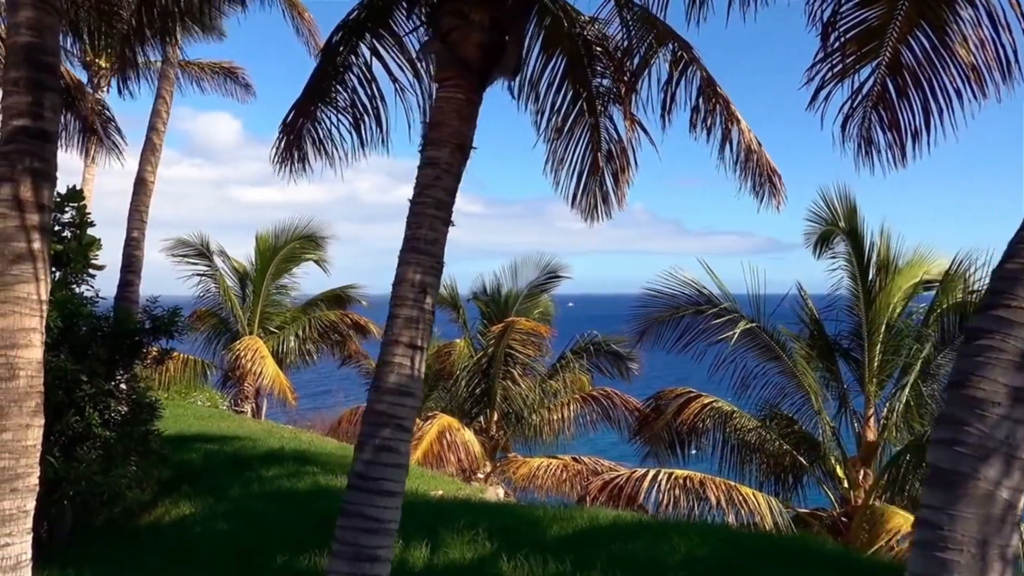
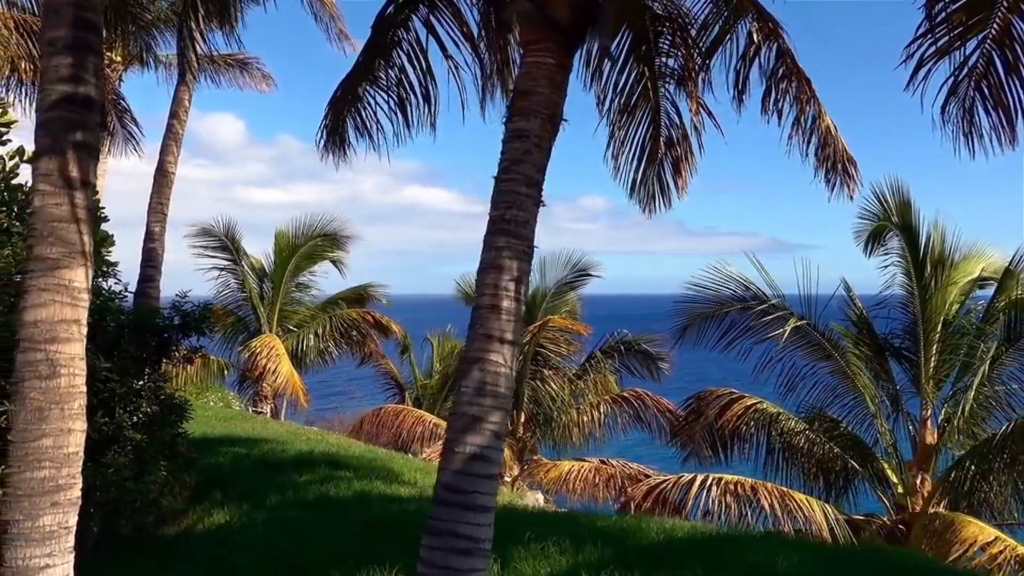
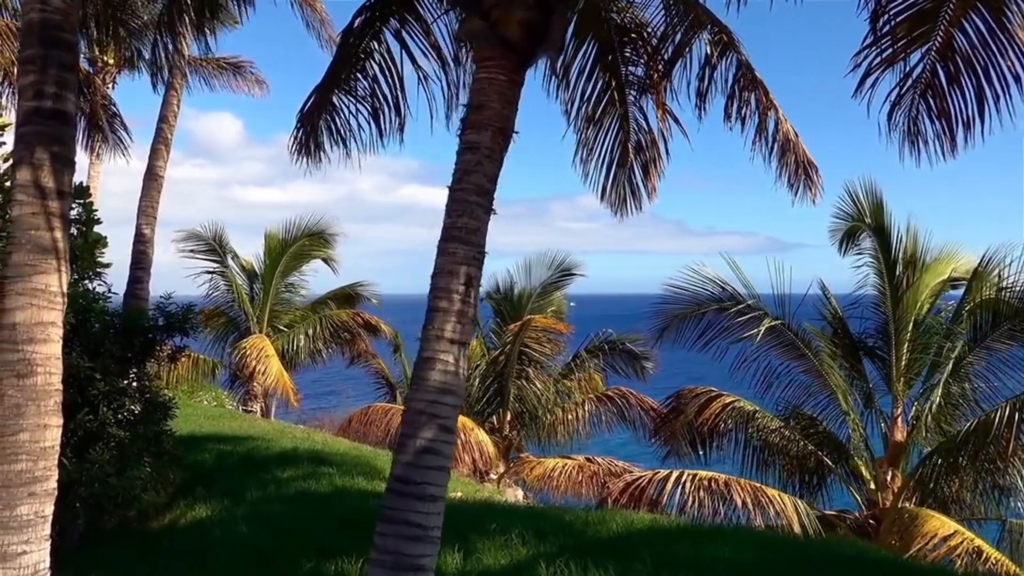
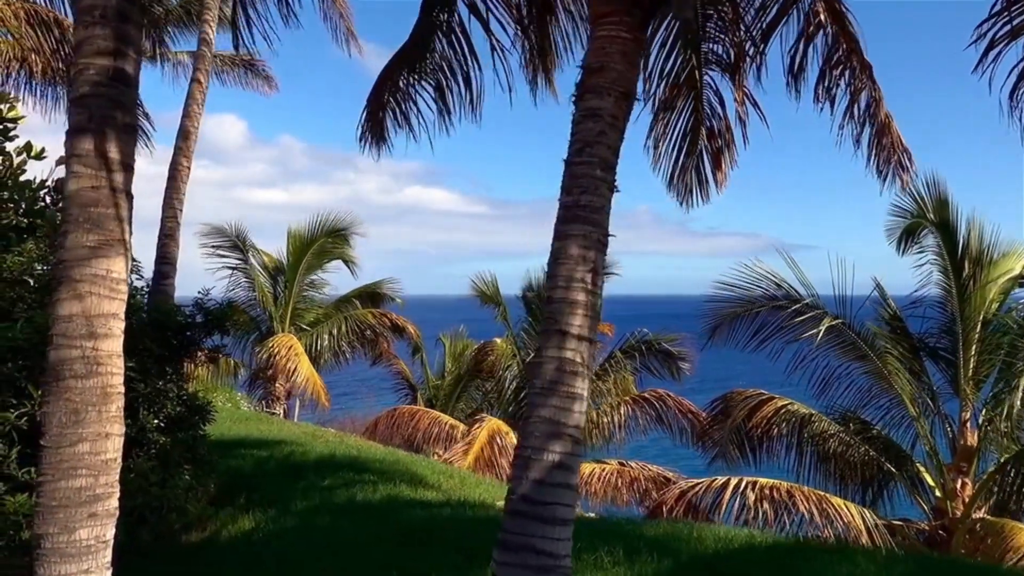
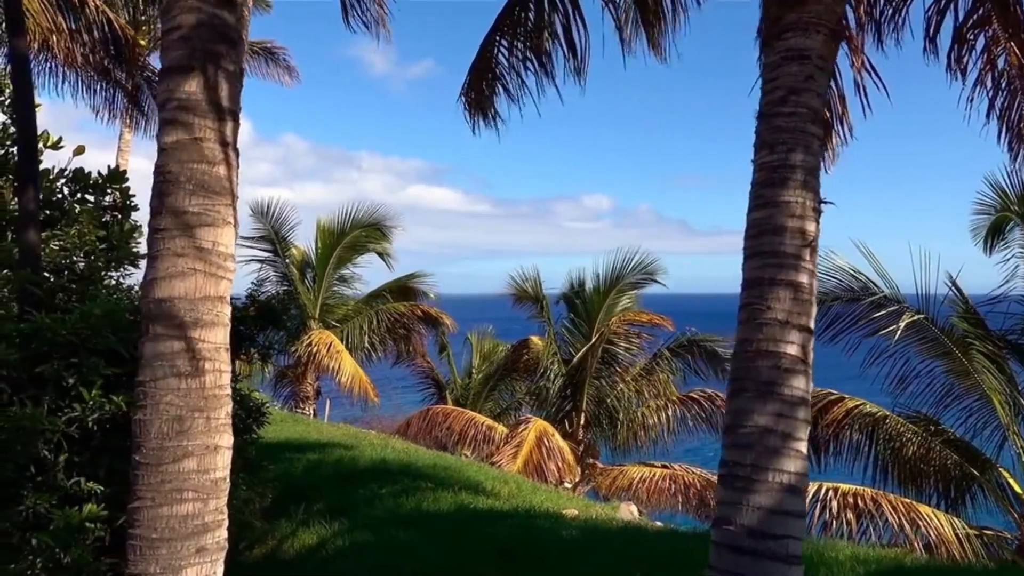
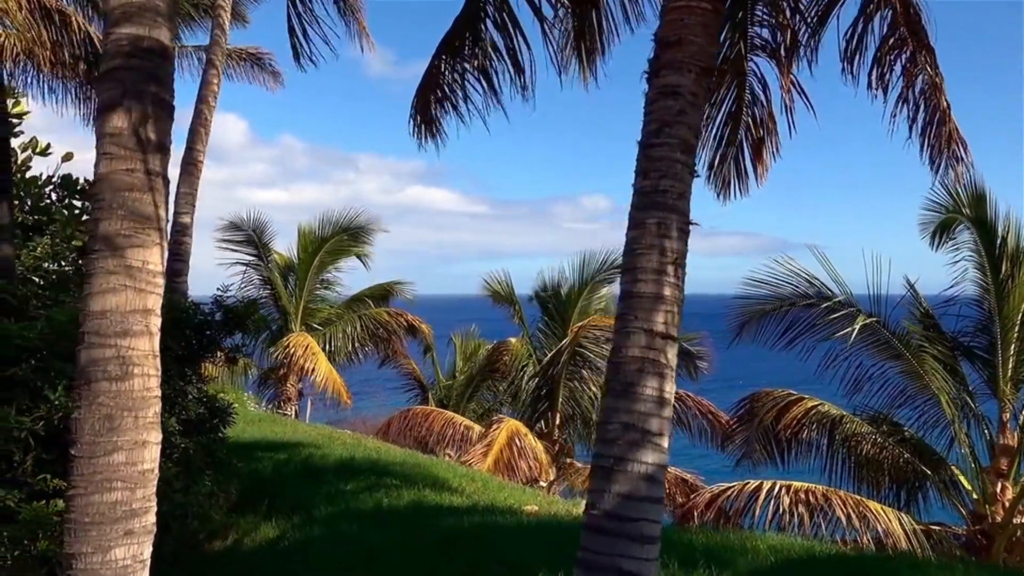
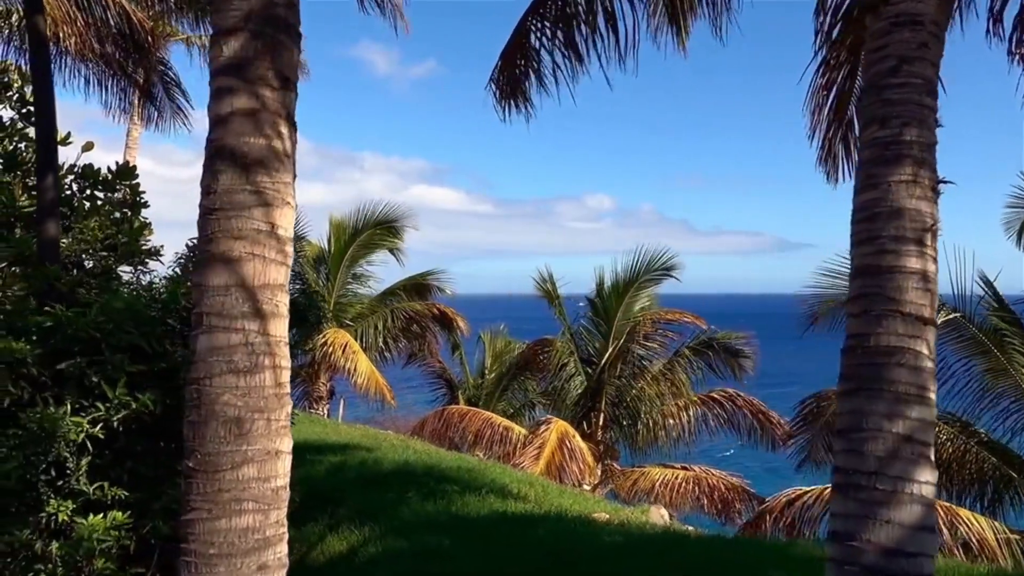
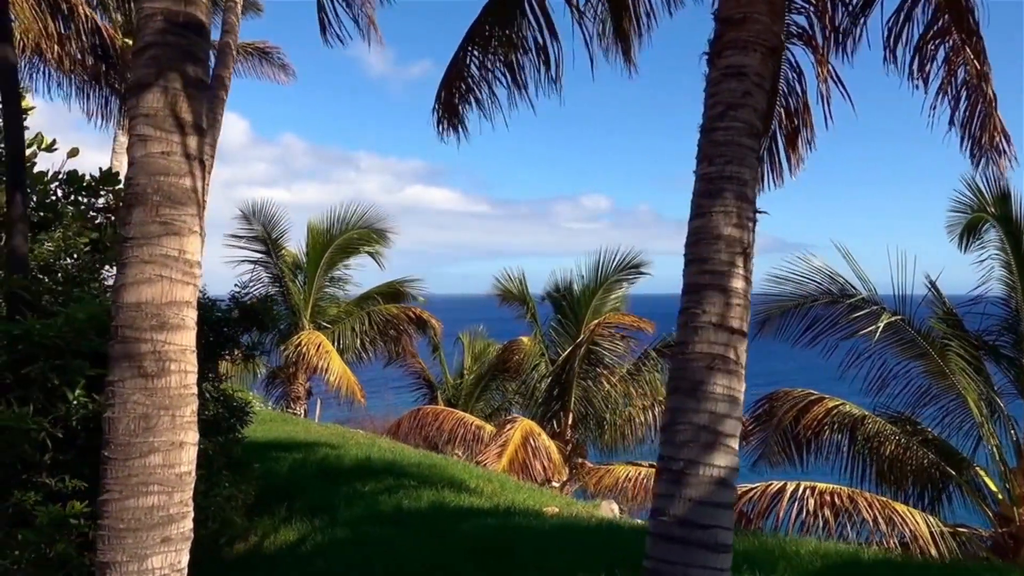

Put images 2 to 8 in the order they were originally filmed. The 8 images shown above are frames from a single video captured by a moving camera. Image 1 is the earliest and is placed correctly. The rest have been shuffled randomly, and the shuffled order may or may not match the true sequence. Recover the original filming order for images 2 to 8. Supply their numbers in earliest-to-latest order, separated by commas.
3, 2, 4, 6, 8, 5, 7
